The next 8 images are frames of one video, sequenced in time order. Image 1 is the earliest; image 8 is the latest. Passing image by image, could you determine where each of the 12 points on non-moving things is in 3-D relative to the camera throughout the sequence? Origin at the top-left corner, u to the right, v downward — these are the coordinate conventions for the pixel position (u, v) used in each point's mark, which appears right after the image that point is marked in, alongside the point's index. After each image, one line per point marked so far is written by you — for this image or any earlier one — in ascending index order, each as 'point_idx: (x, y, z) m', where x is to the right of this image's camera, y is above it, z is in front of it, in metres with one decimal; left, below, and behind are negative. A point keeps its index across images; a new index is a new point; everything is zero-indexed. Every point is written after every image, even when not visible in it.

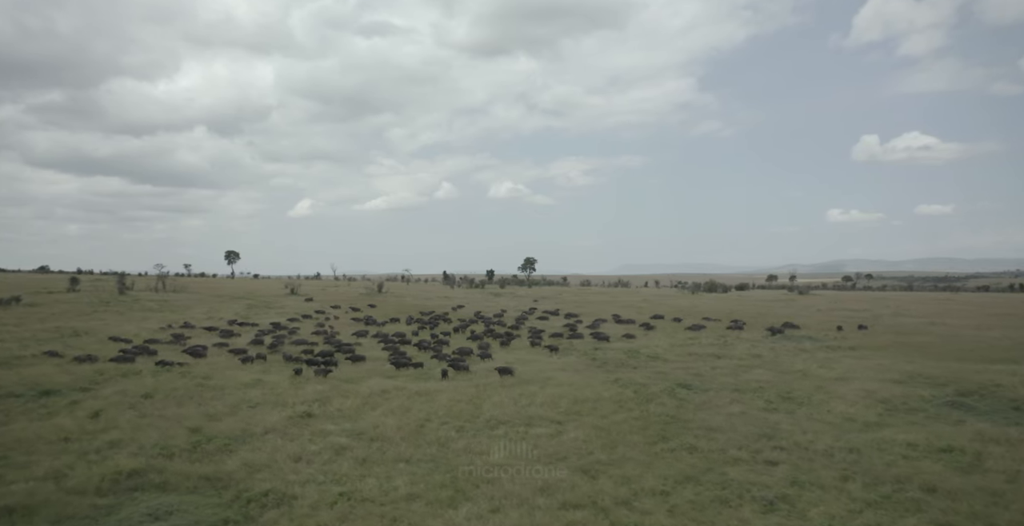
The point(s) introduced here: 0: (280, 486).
0: (-5.0, -4.9, +16.7) m
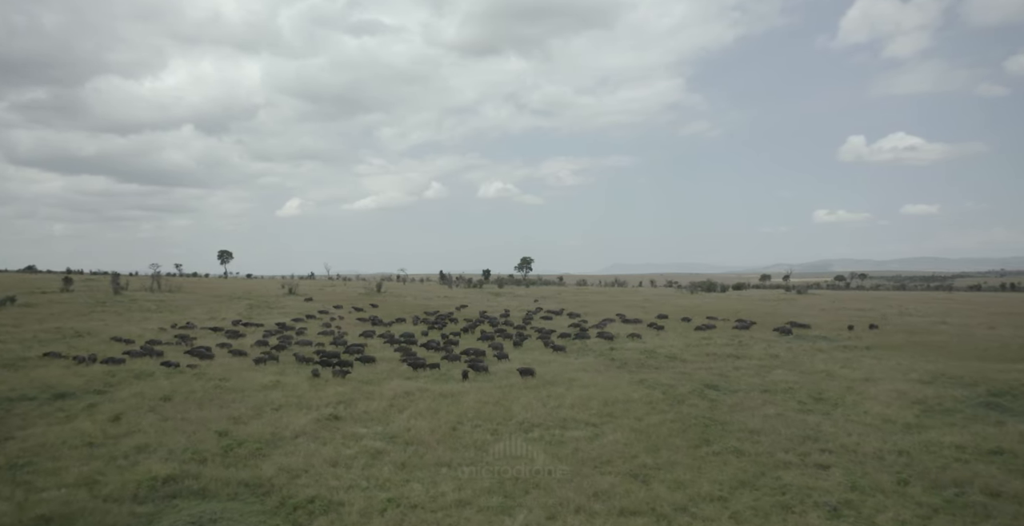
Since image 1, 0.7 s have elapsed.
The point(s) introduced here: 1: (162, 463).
0: (-3.9, -4.8, +16.1) m
1: (-8.3, -4.8, +18.2) m
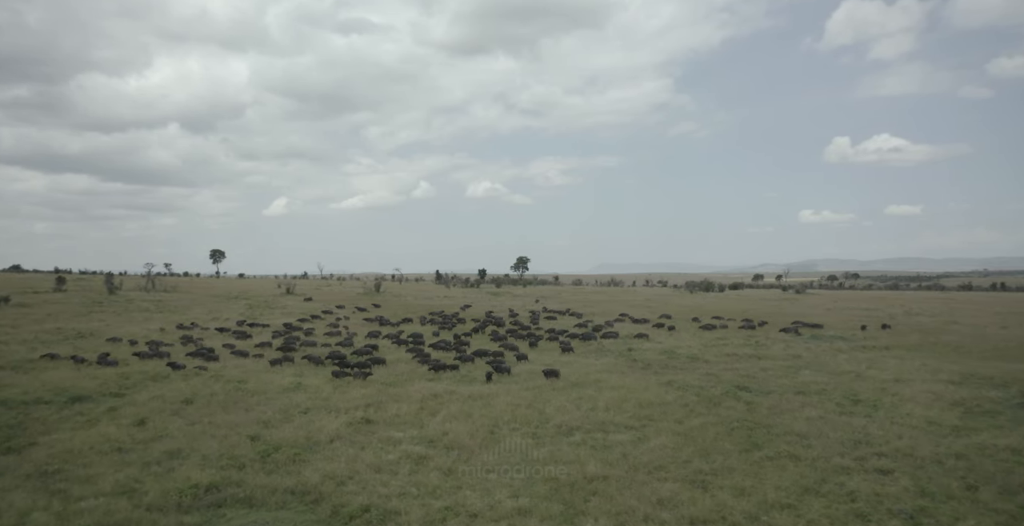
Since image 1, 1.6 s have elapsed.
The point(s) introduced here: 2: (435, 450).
0: (-2.7, -4.8, +15.5) m
1: (-7.1, -4.7, +17.6) m
2: (-1.9, -4.7, +19.5) m
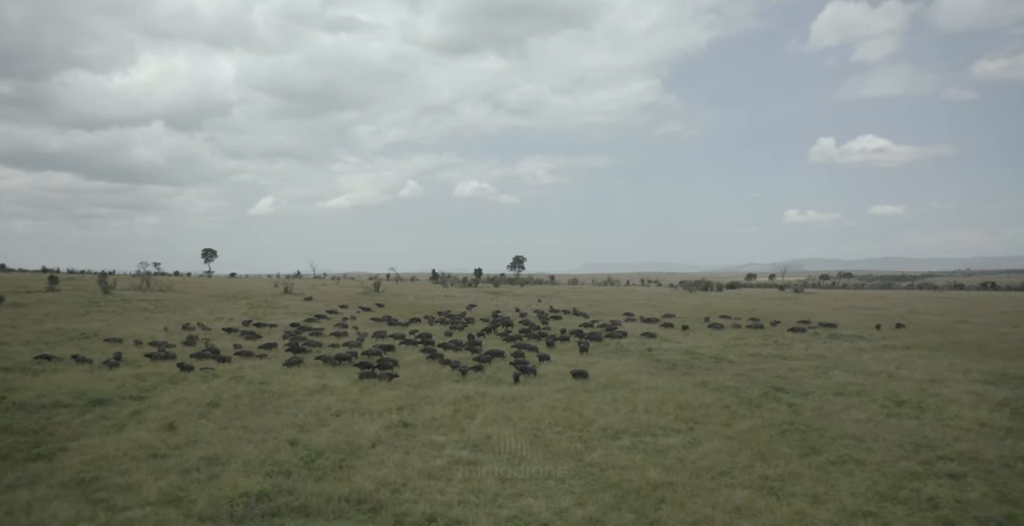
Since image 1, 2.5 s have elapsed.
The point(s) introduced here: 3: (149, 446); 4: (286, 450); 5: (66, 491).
0: (-1.4, -4.8, +14.9) m
1: (-5.8, -4.7, +16.8) m
2: (-0.7, -4.7, +18.8) m
3: (-9.1, -4.6, +19.3) m
4: (-5.6, -4.6, +19.0) m
5: (-9.2, -4.7, +15.9) m
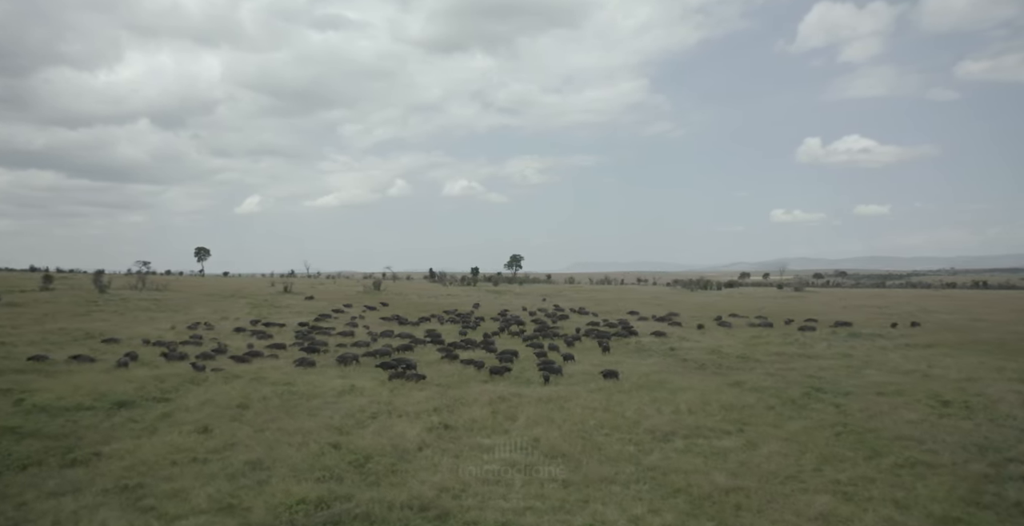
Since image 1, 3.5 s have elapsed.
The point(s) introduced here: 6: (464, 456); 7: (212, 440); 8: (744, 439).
0: (-0.1, -4.7, +14.3) m
1: (-4.5, -4.6, +16.1) m
2: (+0.6, -4.6, +18.2) m
3: (-7.8, -4.5, +18.5) m
4: (-4.3, -4.6, +18.3) m
5: (-7.9, -4.7, +15.1) m
6: (-1.2, -4.6, +18.3) m
7: (-7.6, -4.5, +19.4) m
8: (+5.9, -4.5, +19.6) m
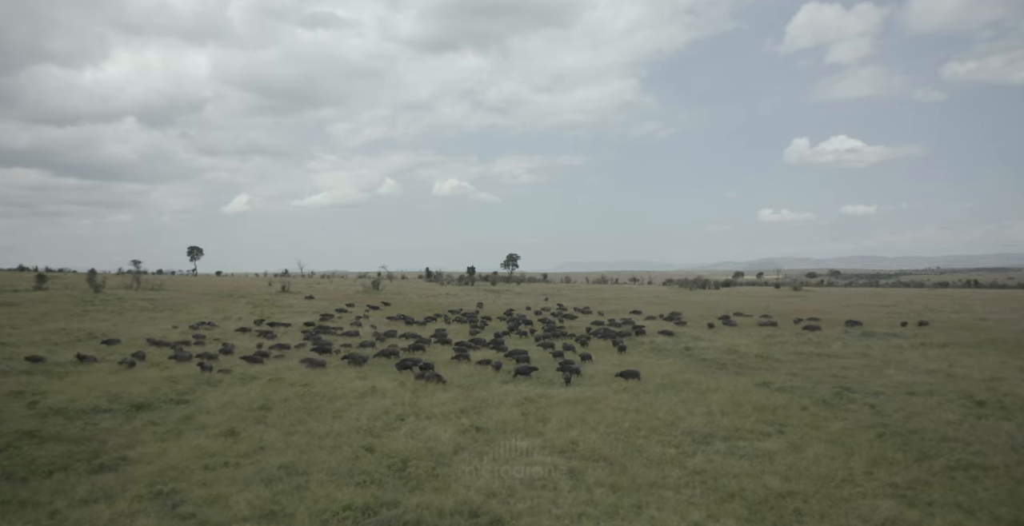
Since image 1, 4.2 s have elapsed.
0: (+0.9, -4.7, +13.8) m
1: (-3.6, -4.6, +15.6) m
2: (+1.5, -4.6, +17.7) m
3: (-6.9, -4.5, +17.9) m
4: (-3.3, -4.5, +17.7) m
5: (-6.9, -4.6, +14.5) m
6: (-0.2, -4.6, +17.8) m
7: (-6.7, -4.5, +18.9) m
8: (+6.8, -4.4, +19.2) m
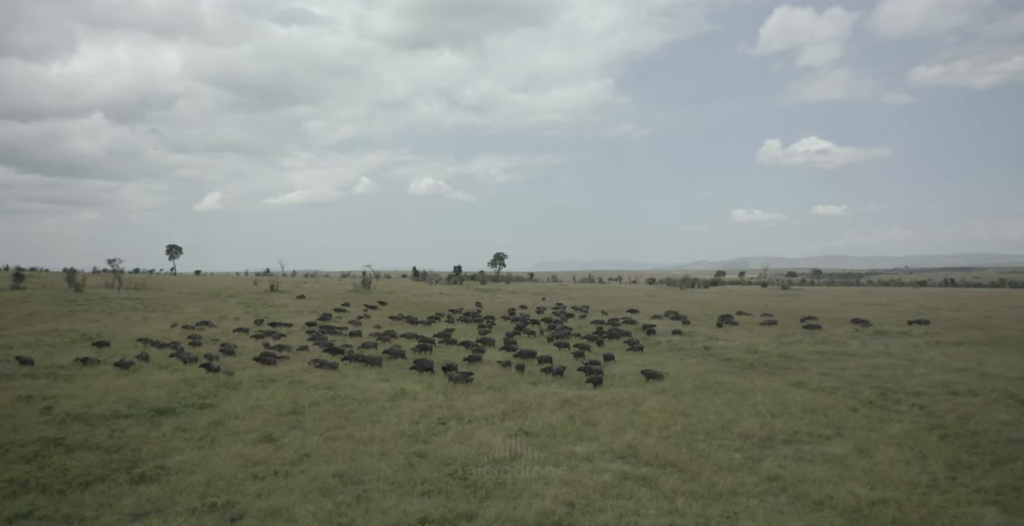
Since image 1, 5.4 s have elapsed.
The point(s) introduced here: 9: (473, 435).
0: (+2.5, -4.6, +13.0) m
1: (-2.1, -4.5, +14.6) m
2: (+2.9, -4.5, +17.0) m
3: (-5.5, -4.4, +16.8) m
4: (-1.9, -4.4, +16.8) m
5: (-5.4, -4.5, +13.5) m
6: (+1.2, -4.5, +16.9) m
7: (-5.3, -4.4, +17.8) m
8: (+8.2, -4.4, +18.6) m
9: (-1.0, -4.4, +19.4) m
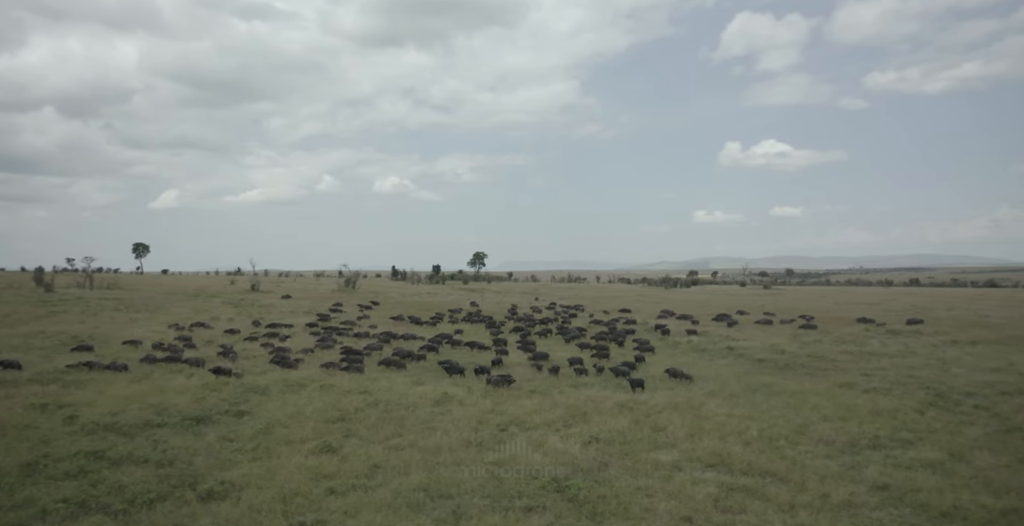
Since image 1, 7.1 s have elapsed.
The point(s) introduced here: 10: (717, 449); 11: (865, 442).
0: (+4.5, -4.5, +12.1) m
1: (-0.1, -4.4, +13.5) m
2: (+4.8, -4.5, +16.0) m
3: (-3.6, -4.3, +15.5) m
4: (0.0, -4.4, +15.6) m
5: (-3.3, -4.5, +12.2) m
6: (+3.1, -4.4, +15.9) m
7: (-3.5, -4.3, +16.5) m
8: (+10.0, -4.3, +17.9) m
9: (+0.7, -4.3, +18.3) m
10: (+4.7, -4.4, +17.8) m
11: (+8.5, -4.3, +18.6) m
